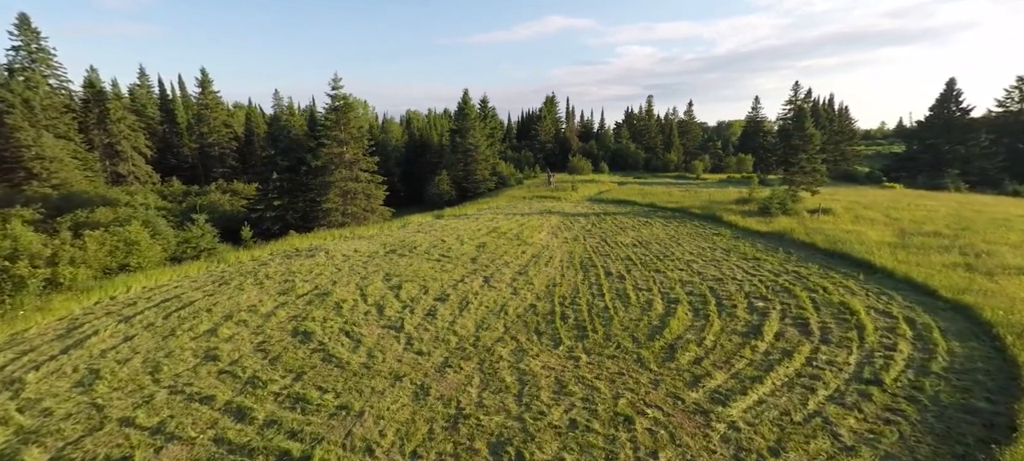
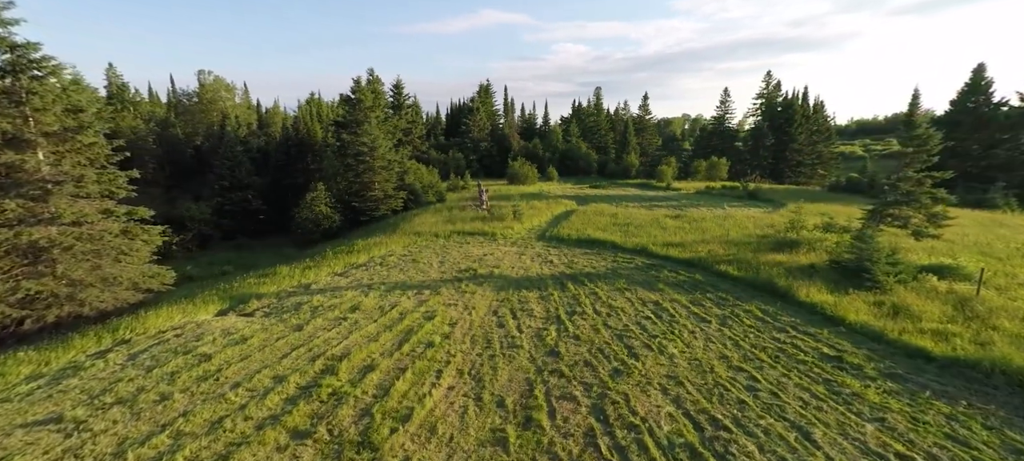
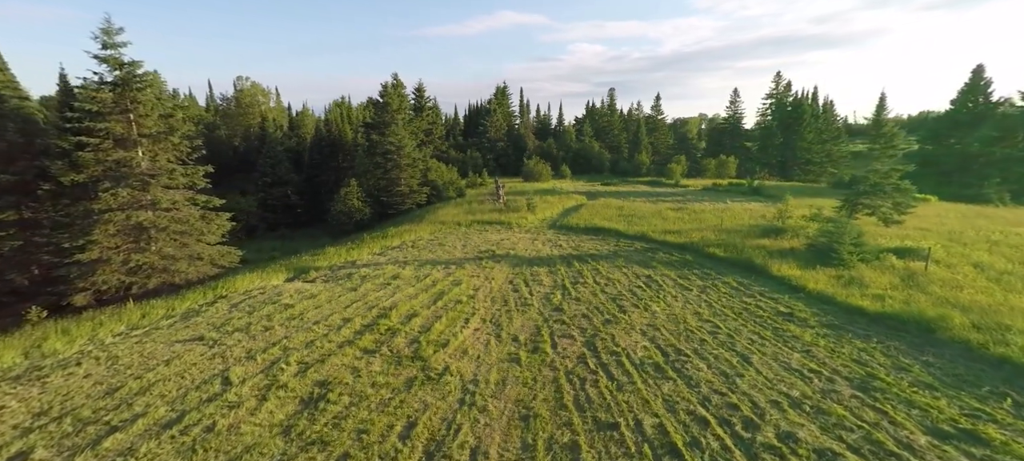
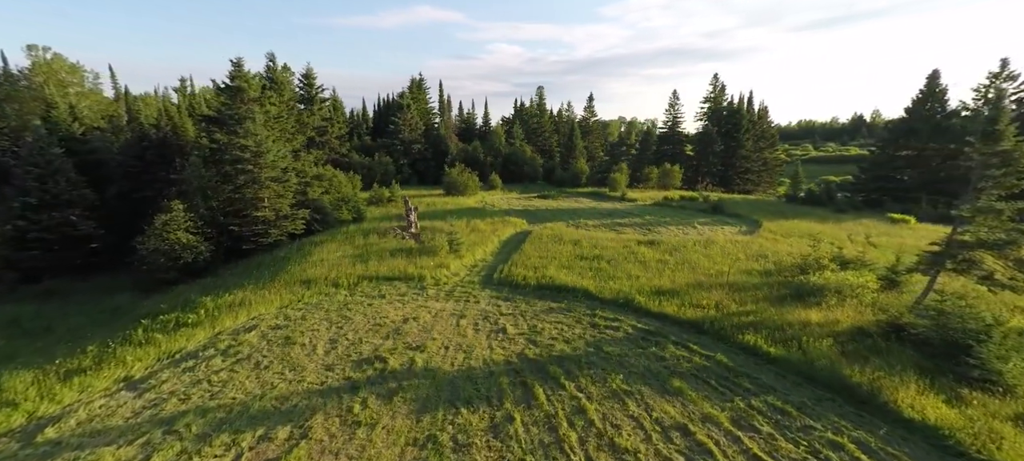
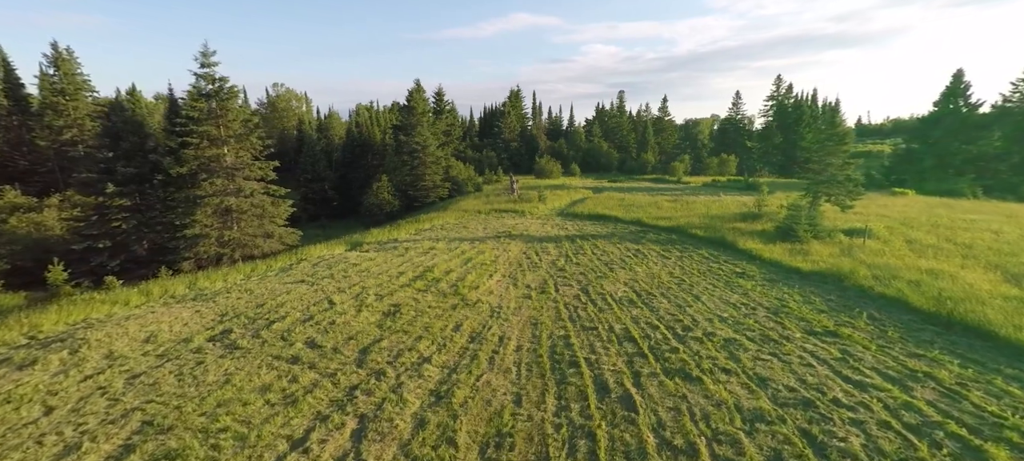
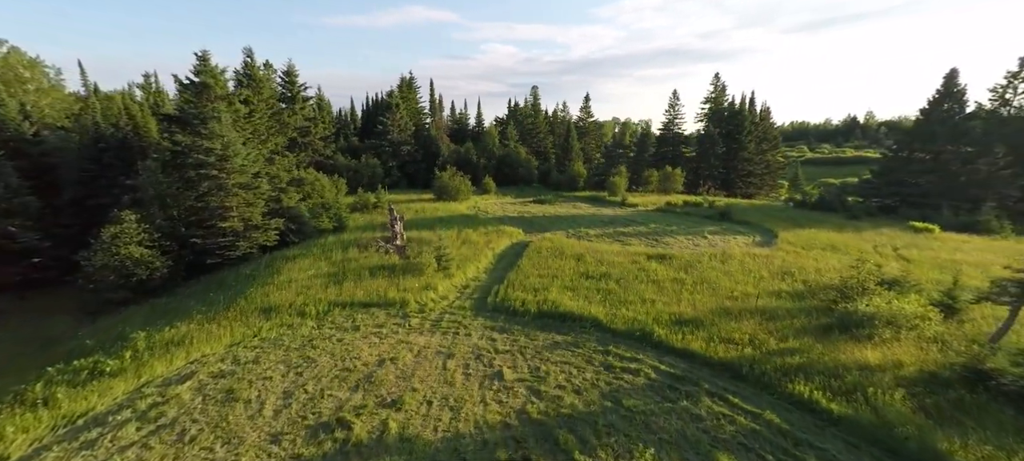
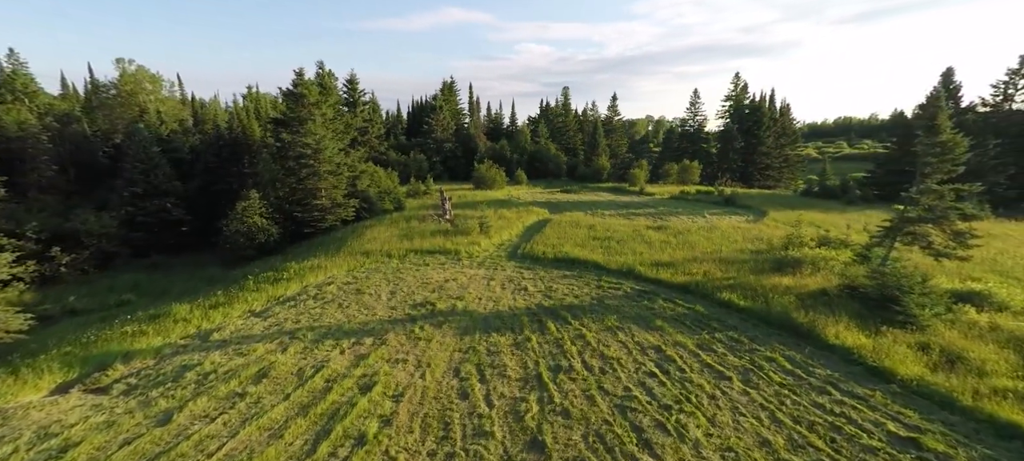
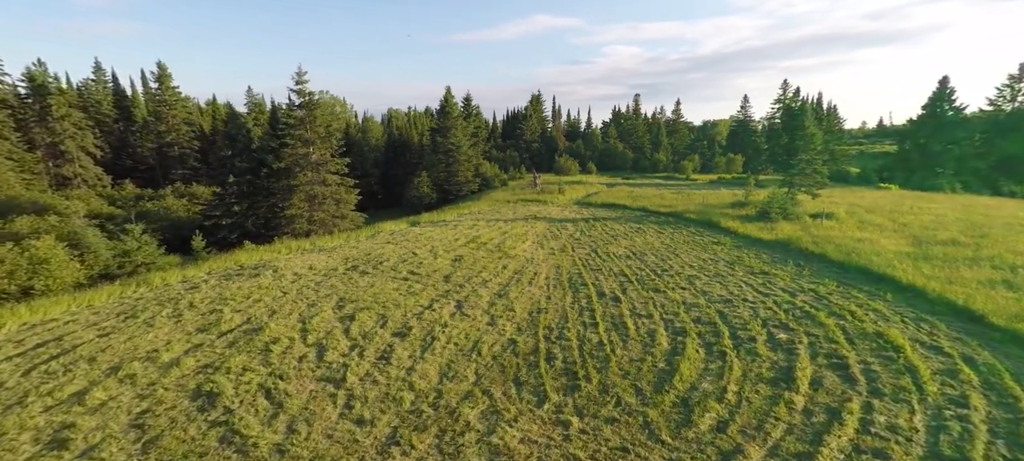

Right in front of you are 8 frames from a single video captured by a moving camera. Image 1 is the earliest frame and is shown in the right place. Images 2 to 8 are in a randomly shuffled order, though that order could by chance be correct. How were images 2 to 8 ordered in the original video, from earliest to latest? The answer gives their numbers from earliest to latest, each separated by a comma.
8, 5, 3, 2, 7, 4, 6
